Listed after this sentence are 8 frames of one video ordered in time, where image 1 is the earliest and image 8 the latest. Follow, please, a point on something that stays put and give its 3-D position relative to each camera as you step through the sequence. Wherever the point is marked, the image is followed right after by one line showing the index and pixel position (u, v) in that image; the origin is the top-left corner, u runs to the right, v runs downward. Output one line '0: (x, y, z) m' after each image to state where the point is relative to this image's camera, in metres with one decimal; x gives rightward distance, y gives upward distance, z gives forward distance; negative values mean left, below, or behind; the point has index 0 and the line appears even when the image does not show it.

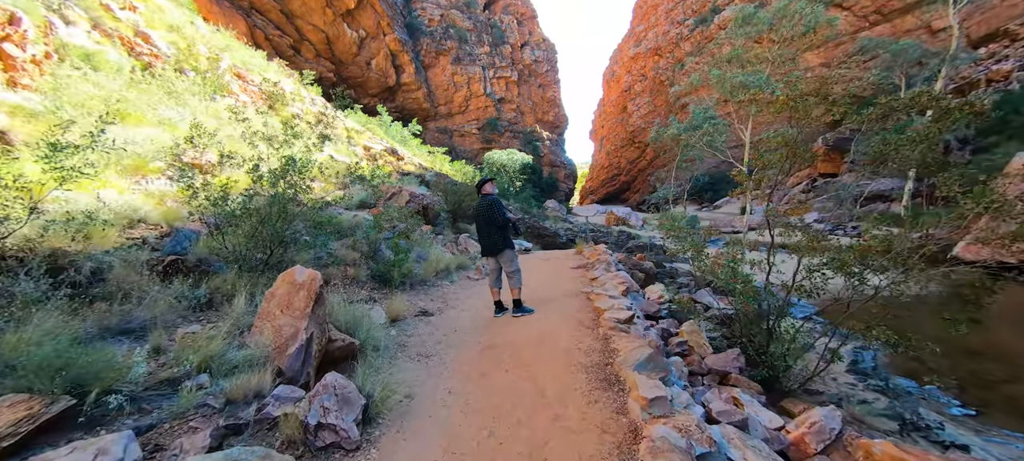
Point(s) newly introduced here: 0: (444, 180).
0: (-2.0, +1.4, +11.5) m
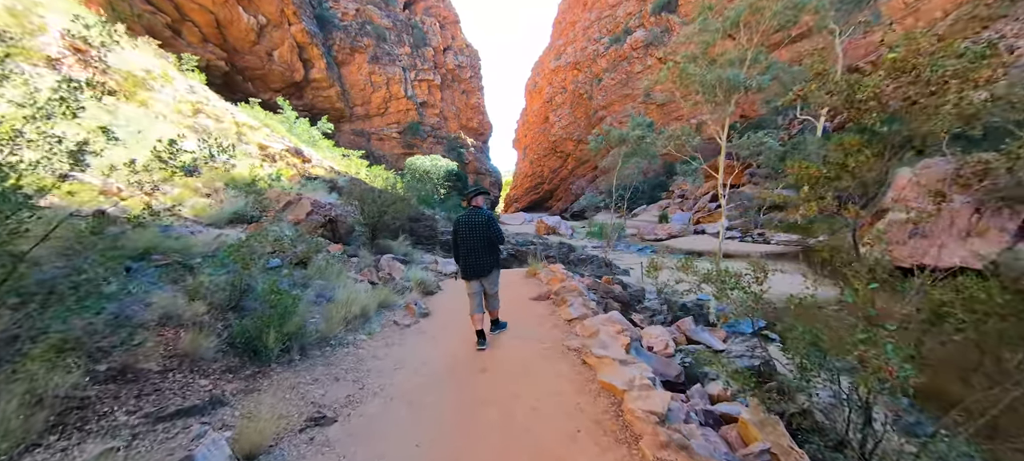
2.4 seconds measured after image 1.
0: (-3.5, +1.0, +9.4) m
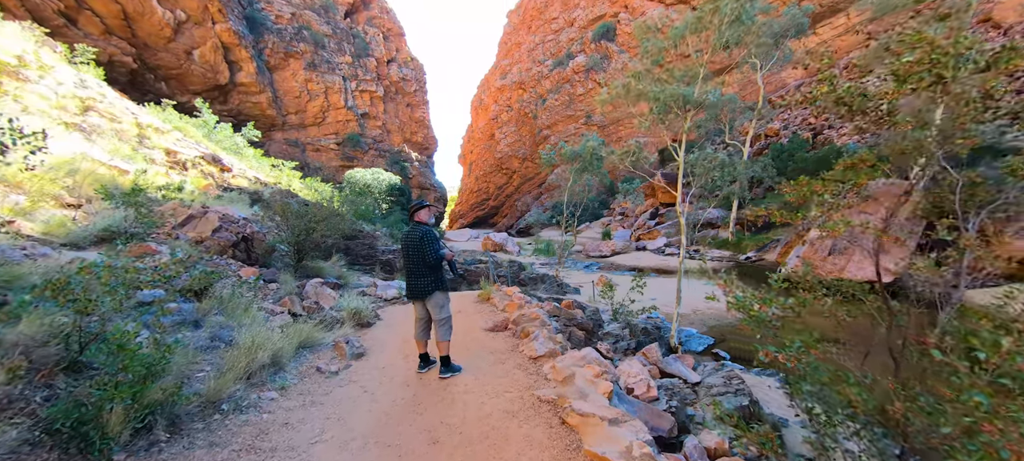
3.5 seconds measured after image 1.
0: (-4.6, +0.6, +8.2) m
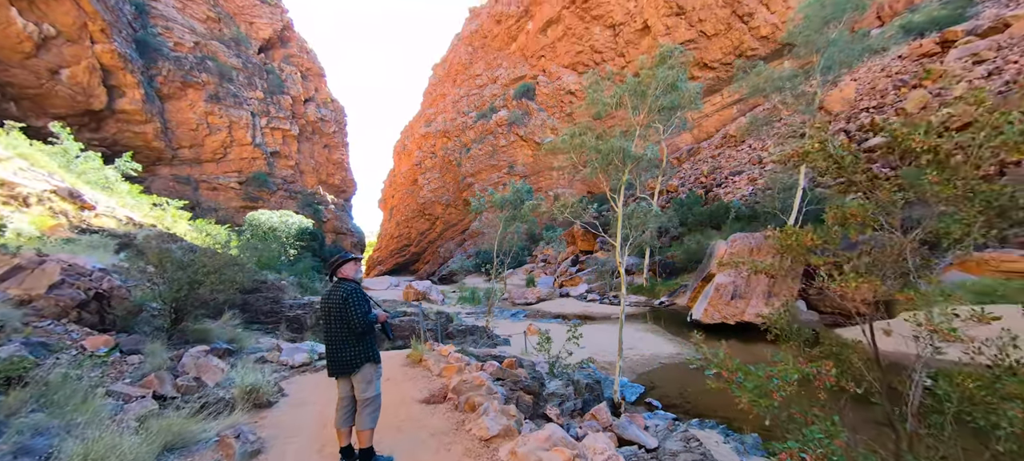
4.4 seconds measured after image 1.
0: (-5.7, -0.2, +6.8) m
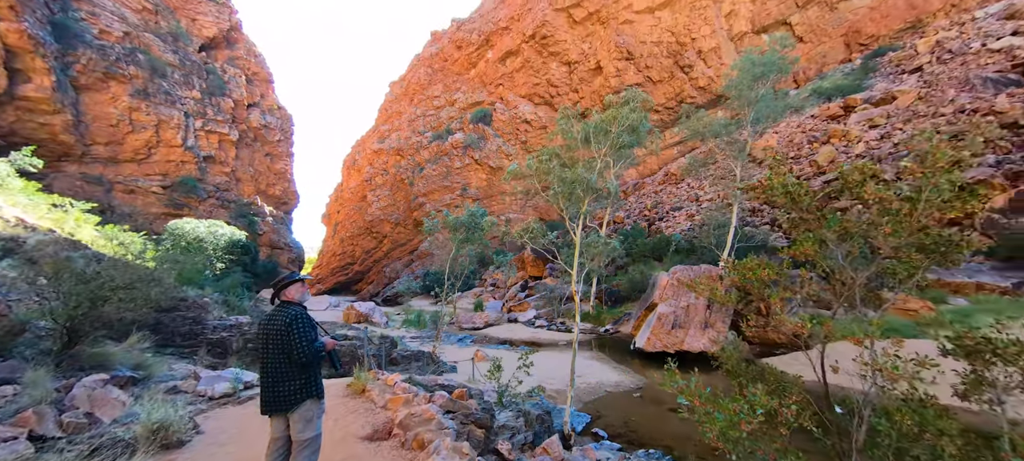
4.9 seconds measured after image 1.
0: (-6.4, -0.3, +5.8) m
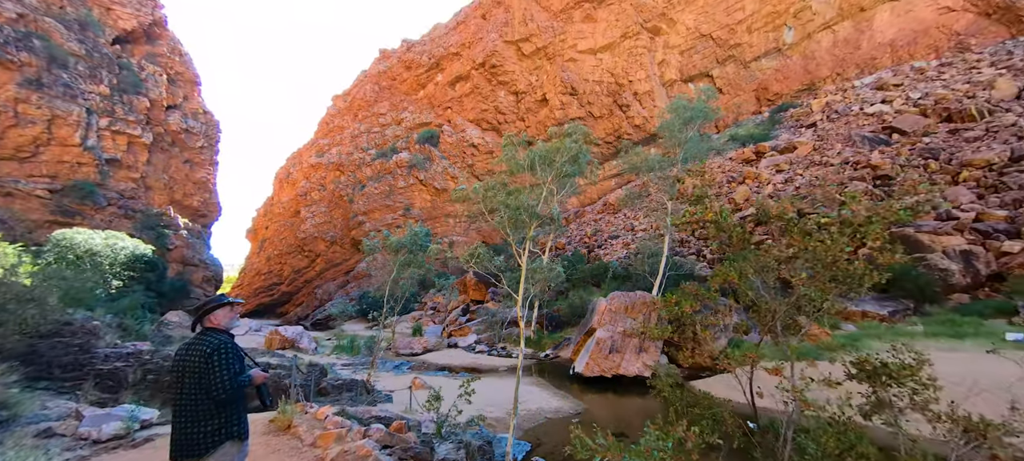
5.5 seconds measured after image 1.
0: (-7.0, -0.4, +4.8) m
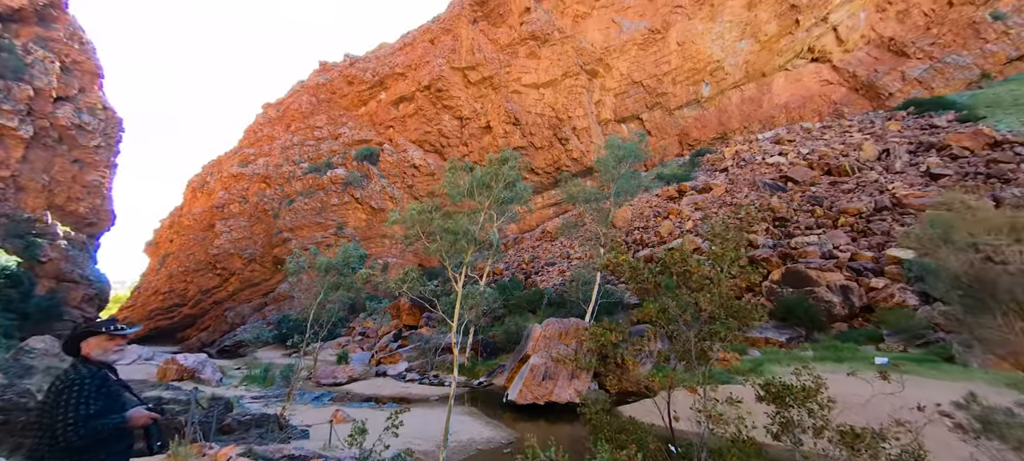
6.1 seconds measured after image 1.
0: (-7.7, -0.3, +3.7) m
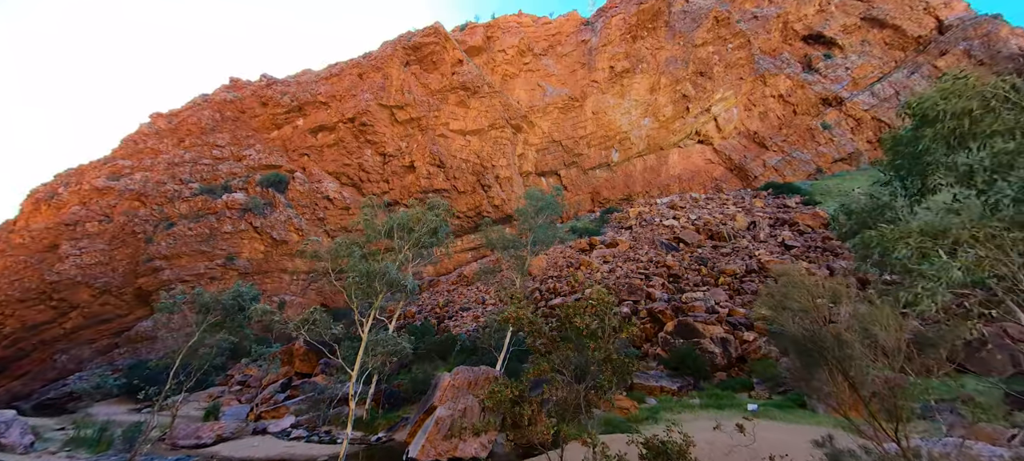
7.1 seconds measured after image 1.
0: (-8.3, -0.1, +2.1) m
